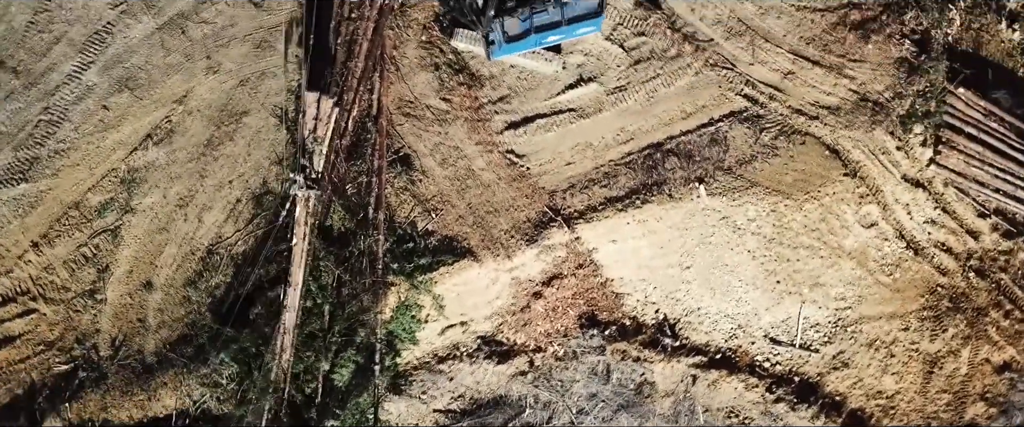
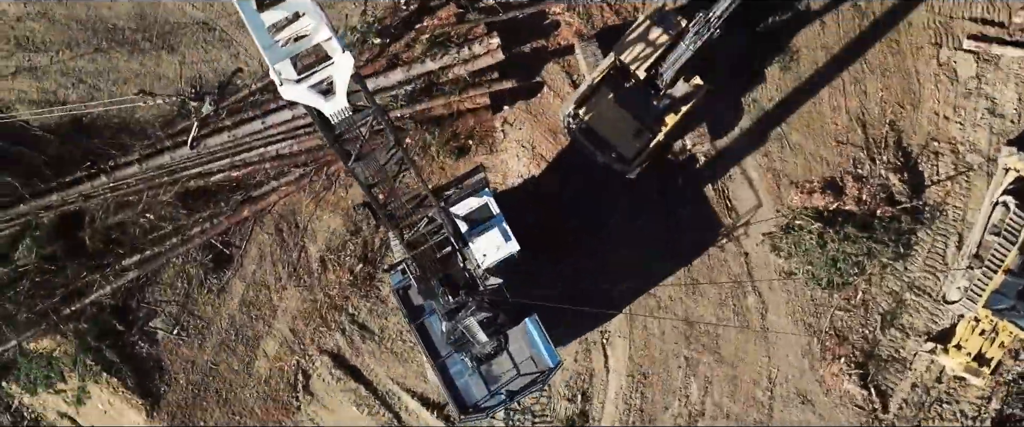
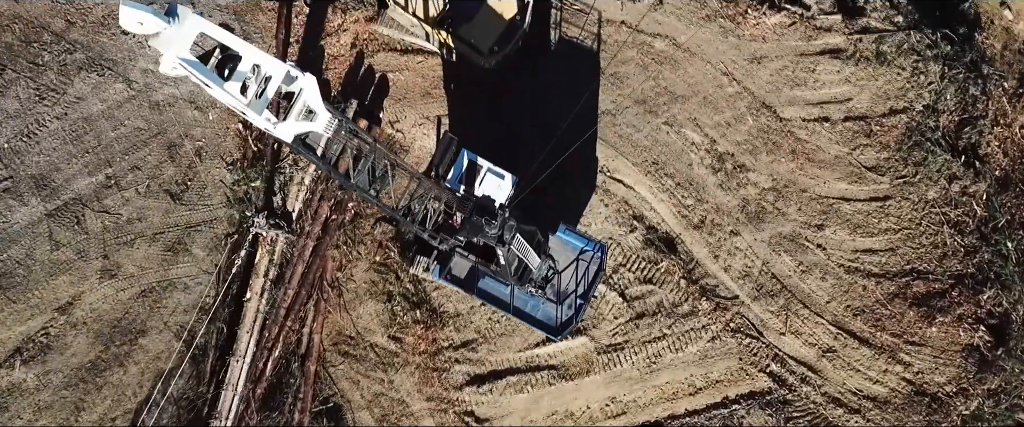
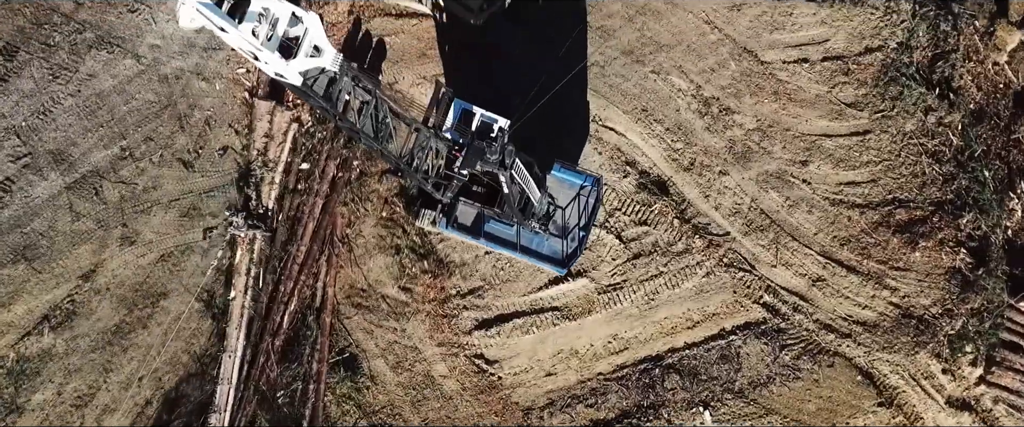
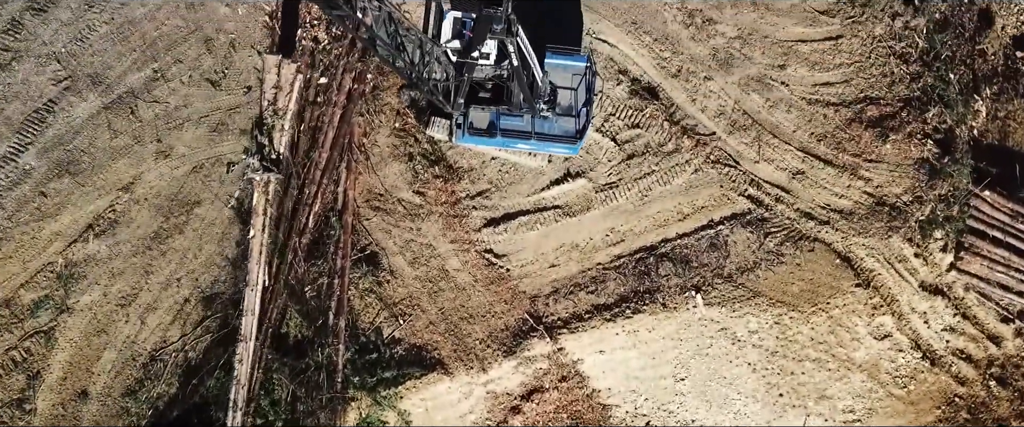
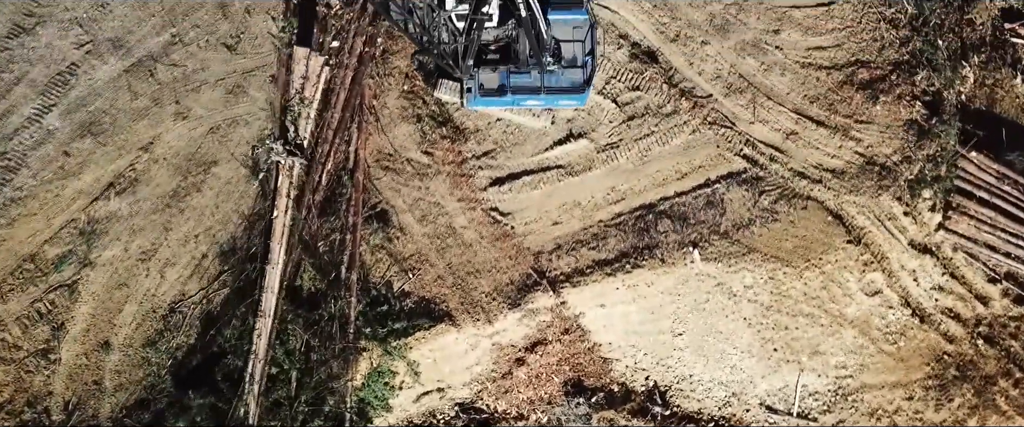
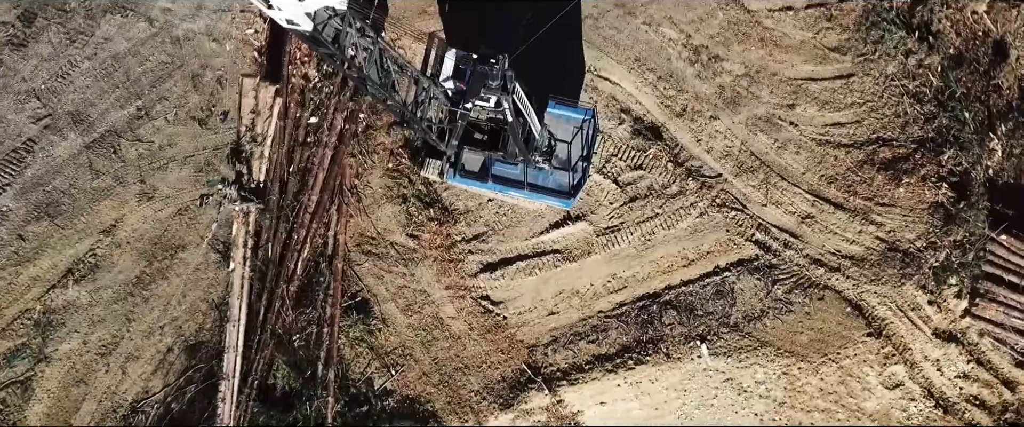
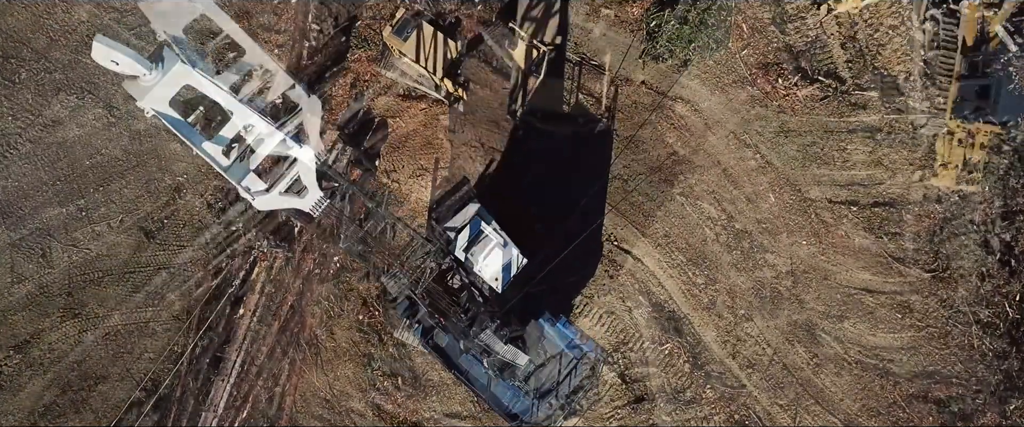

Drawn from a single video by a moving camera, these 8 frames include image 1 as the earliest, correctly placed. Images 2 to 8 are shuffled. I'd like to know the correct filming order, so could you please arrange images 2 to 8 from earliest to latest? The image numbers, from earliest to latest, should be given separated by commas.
6, 5, 7, 4, 3, 8, 2
